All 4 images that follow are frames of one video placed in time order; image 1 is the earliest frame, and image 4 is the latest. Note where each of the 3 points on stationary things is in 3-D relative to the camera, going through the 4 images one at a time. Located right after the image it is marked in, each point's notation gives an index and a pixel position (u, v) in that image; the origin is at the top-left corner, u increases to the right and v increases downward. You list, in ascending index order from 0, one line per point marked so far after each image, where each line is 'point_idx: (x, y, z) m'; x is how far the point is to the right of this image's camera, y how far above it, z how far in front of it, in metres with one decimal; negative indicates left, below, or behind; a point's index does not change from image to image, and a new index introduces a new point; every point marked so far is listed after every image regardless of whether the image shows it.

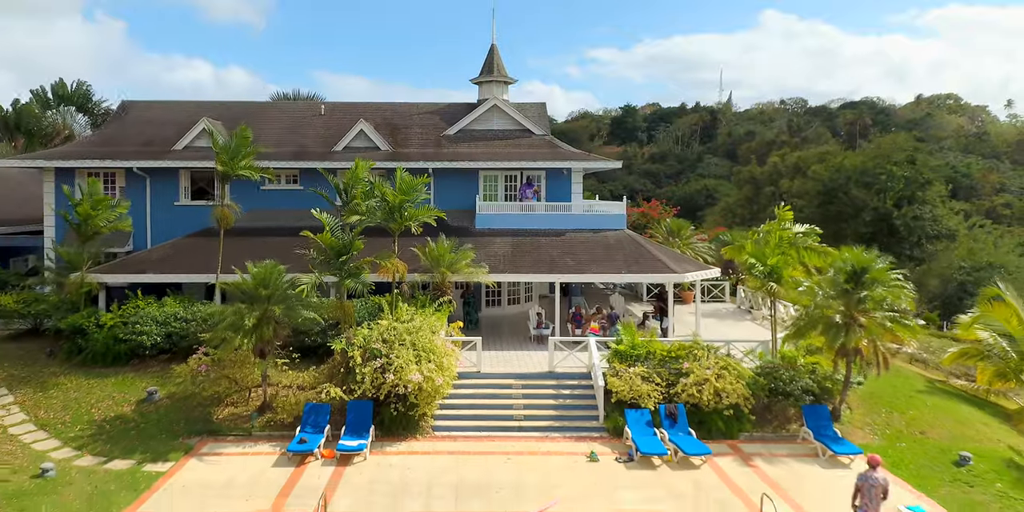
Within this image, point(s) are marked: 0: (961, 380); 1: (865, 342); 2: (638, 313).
0: (+4.4, -1.2, +14.1) m
1: (+2.6, -0.6, +10.6) m
2: (+1.4, -0.6, +15.6) m
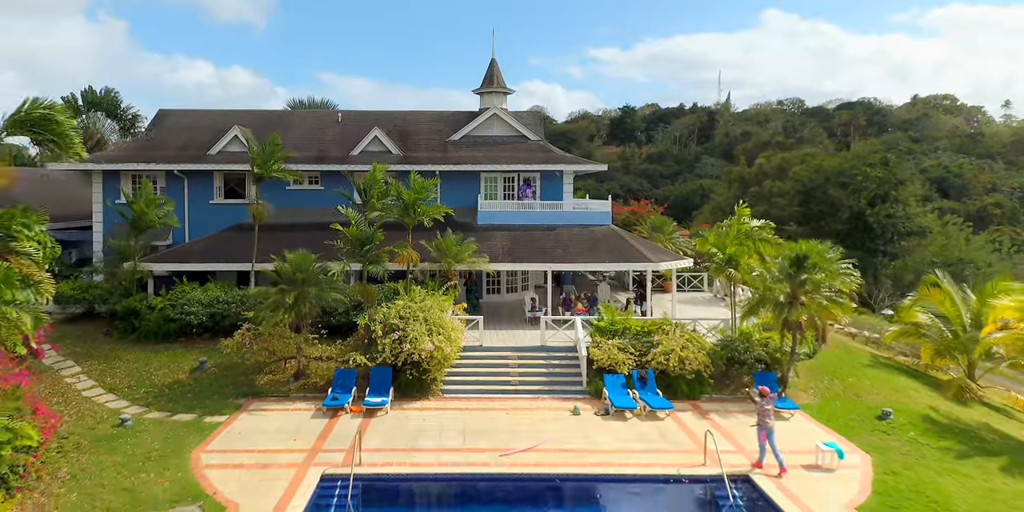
0: (+4.4, -1.1, +16.0) m
1: (+2.6, -0.5, +12.6) m
2: (+1.4, -0.5, +17.6) m
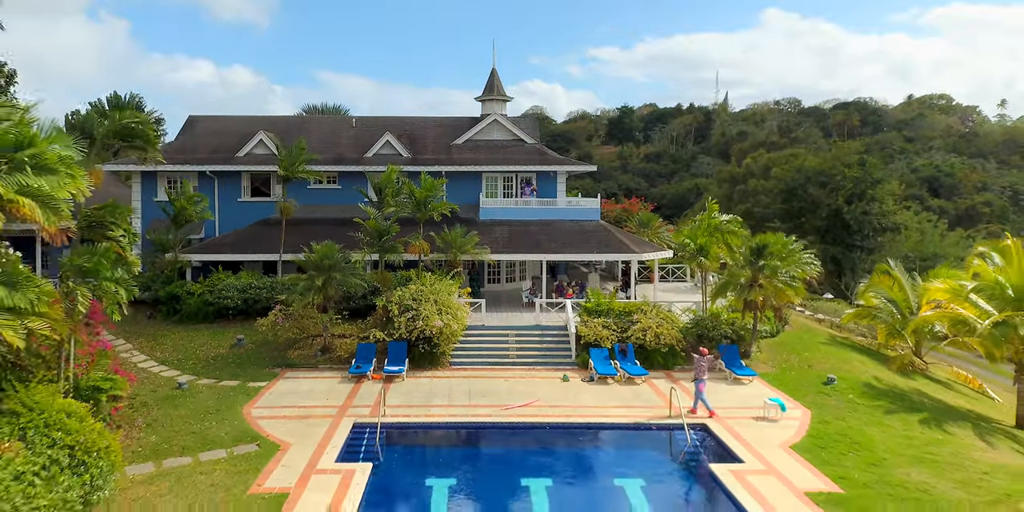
0: (+4.4, -1.0, +18.0) m
1: (+2.6, -0.4, +14.5) m
2: (+1.3, -0.4, +19.5) m
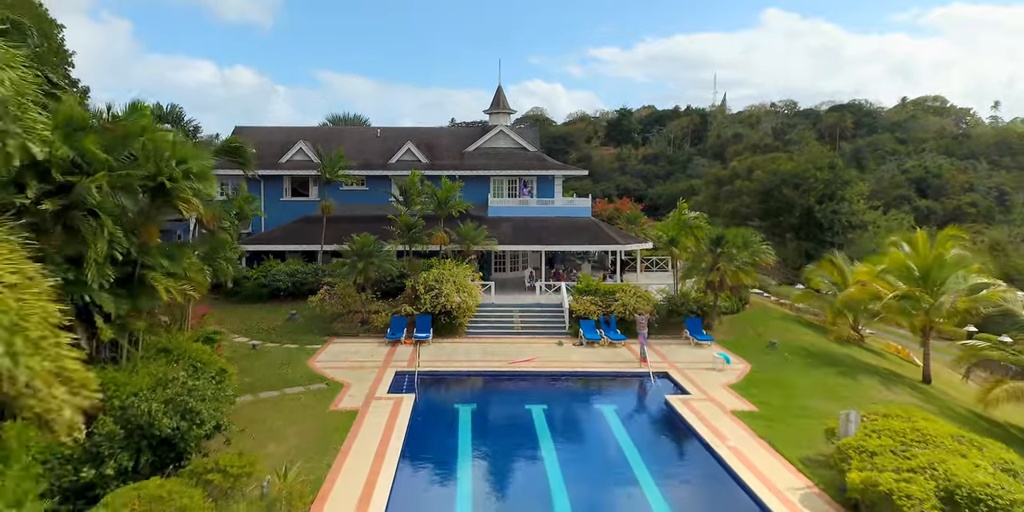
0: (+4.5, -0.9, +21.3) m
1: (+2.6, -0.3, +17.8) m
2: (+1.4, -0.3, +22.9) m
